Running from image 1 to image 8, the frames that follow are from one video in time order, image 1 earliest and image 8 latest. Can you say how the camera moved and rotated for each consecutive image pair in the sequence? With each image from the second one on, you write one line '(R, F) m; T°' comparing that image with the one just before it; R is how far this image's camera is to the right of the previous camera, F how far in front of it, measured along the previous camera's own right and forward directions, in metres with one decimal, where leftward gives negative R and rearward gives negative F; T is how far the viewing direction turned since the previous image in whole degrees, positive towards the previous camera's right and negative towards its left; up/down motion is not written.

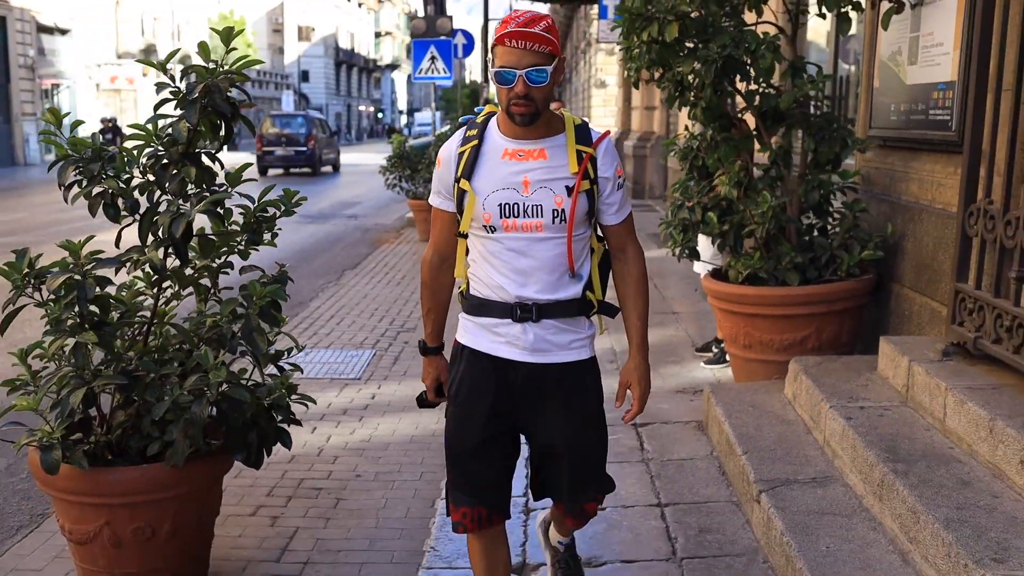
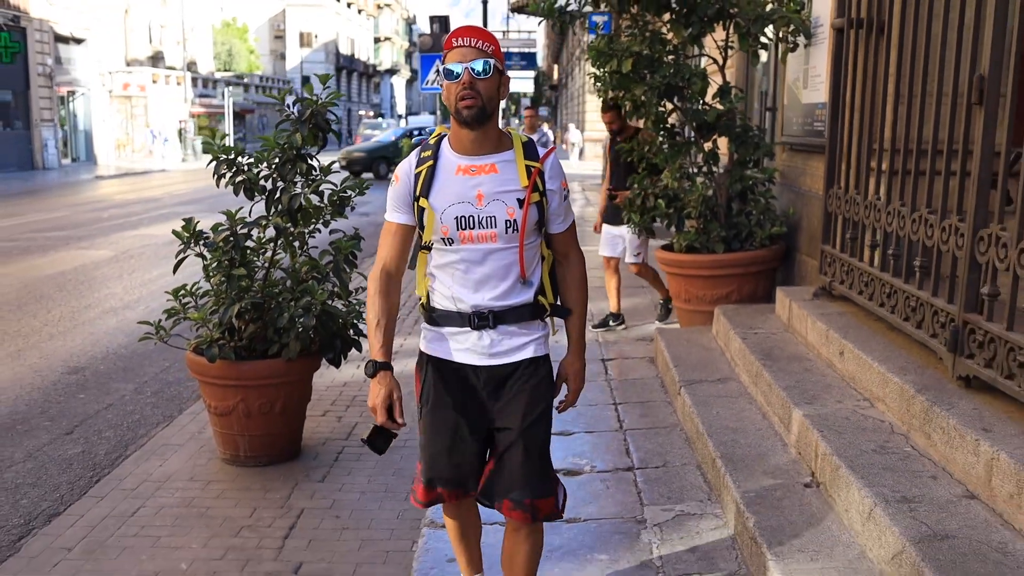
(0.0, -1.6) m; 0°
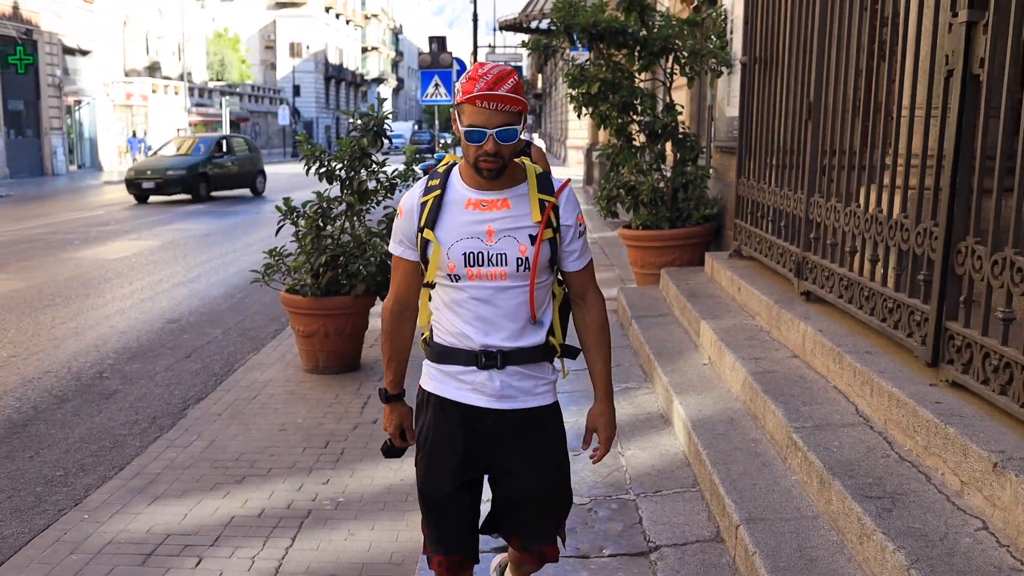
(-0.1, -2.0) m; +1°
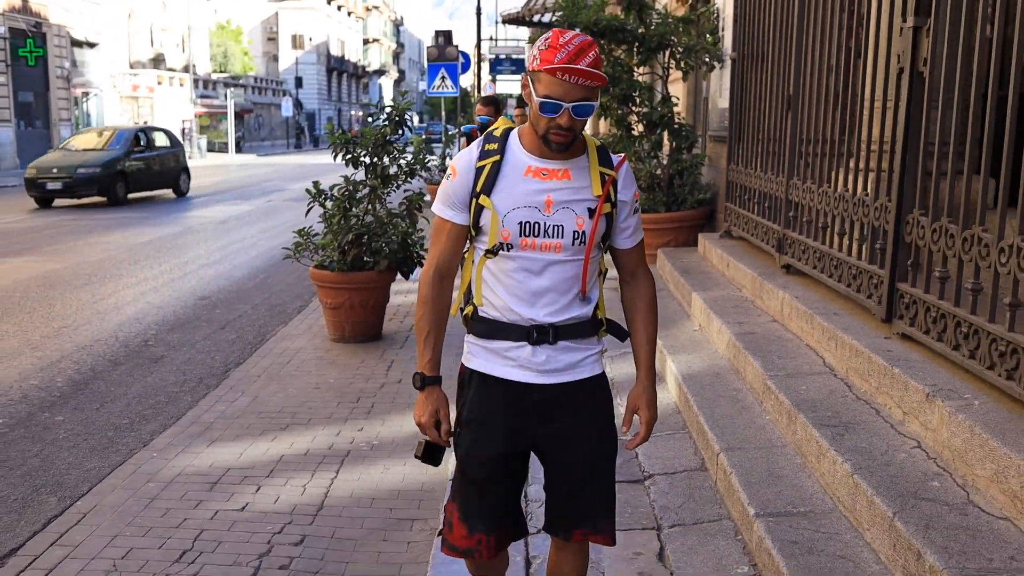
(-0.1, -0.6) m; 0°
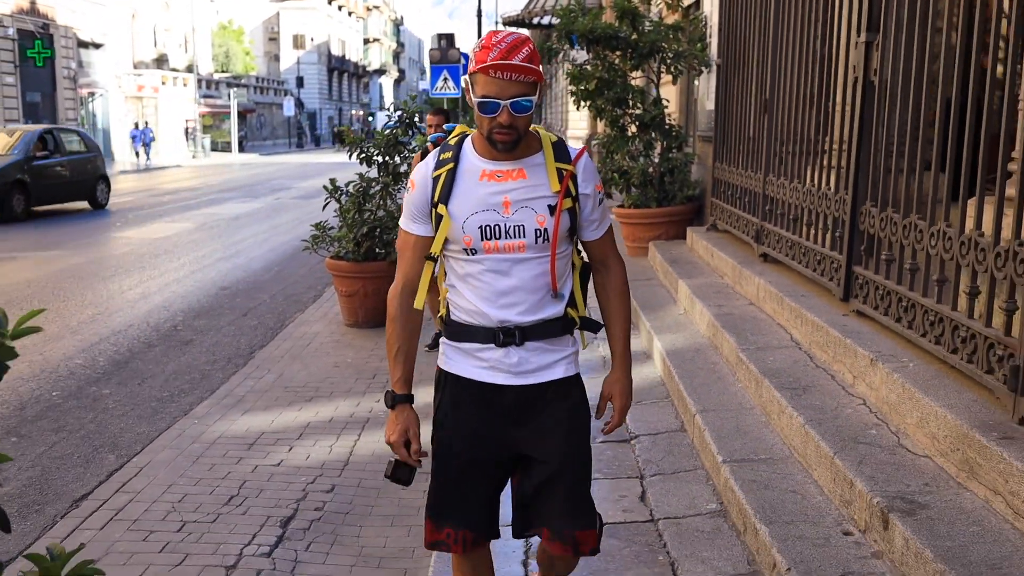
(0.0, -0.6) m; 0°
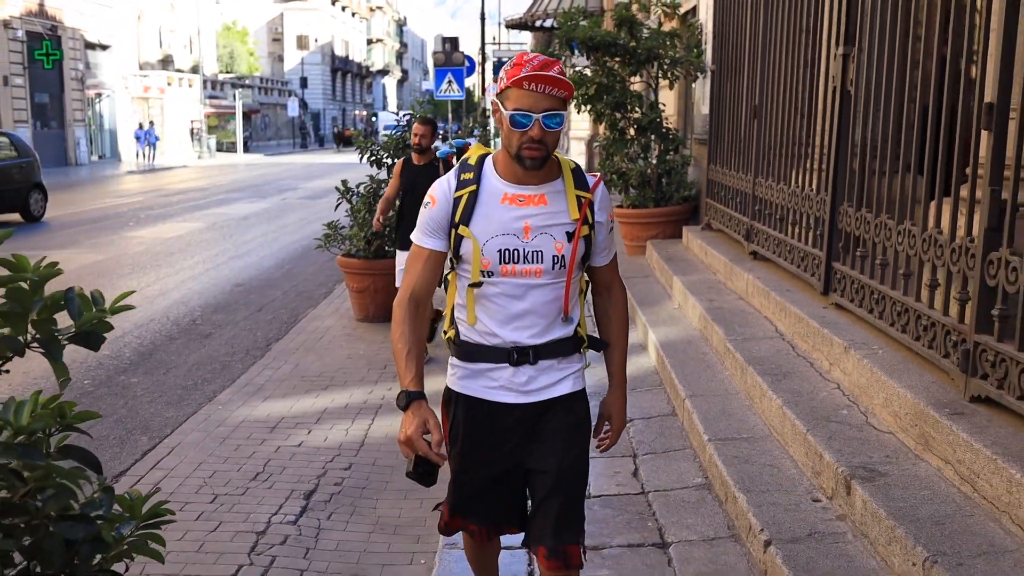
(0.0, -0.4) m; 0°
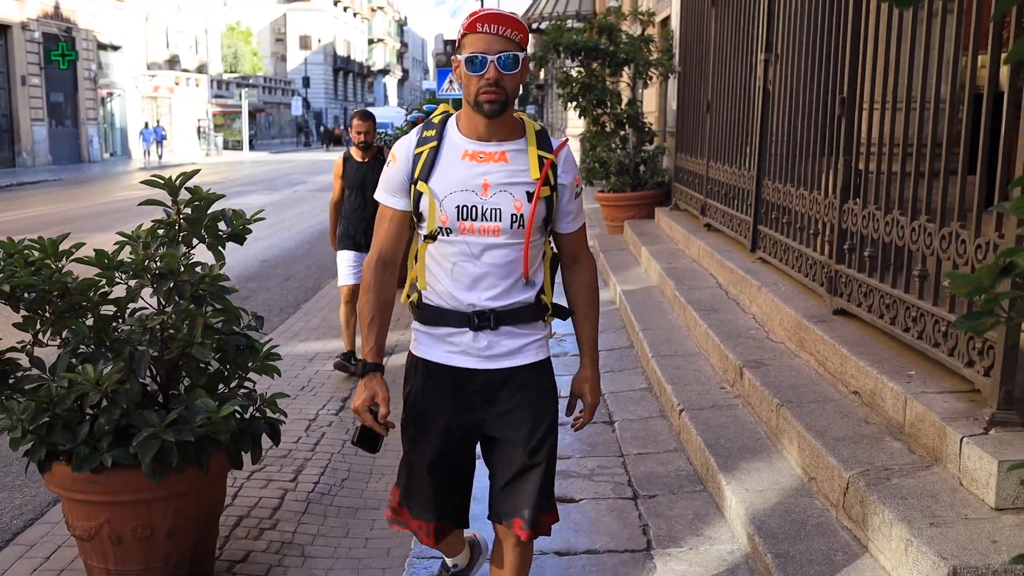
(+0.1, -1.4) m; 0°
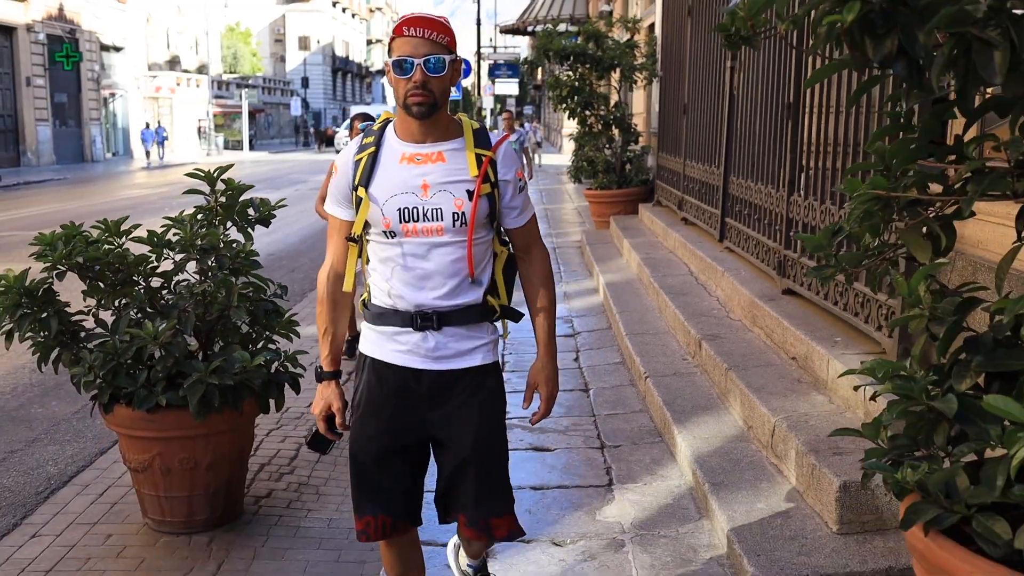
(+0.1, -0.7) m; 0°
